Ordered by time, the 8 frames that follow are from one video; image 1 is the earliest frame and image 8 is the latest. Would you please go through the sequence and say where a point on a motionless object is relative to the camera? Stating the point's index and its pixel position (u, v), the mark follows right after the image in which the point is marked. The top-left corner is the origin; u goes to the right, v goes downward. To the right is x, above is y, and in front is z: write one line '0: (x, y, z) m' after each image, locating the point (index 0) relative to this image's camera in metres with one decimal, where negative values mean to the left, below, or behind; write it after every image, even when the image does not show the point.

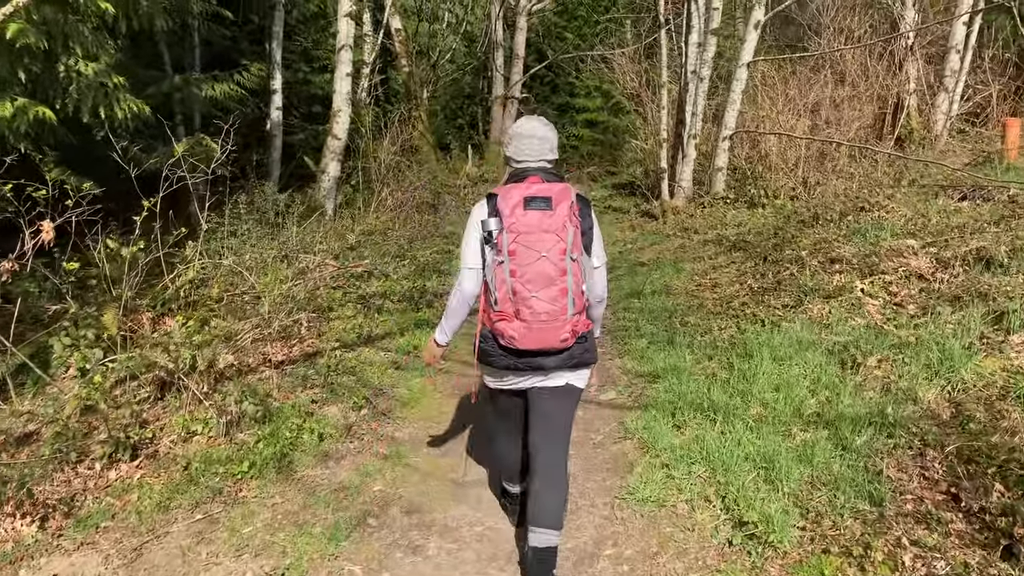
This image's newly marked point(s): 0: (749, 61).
0: (+2.4, +2.3, +9.3) m
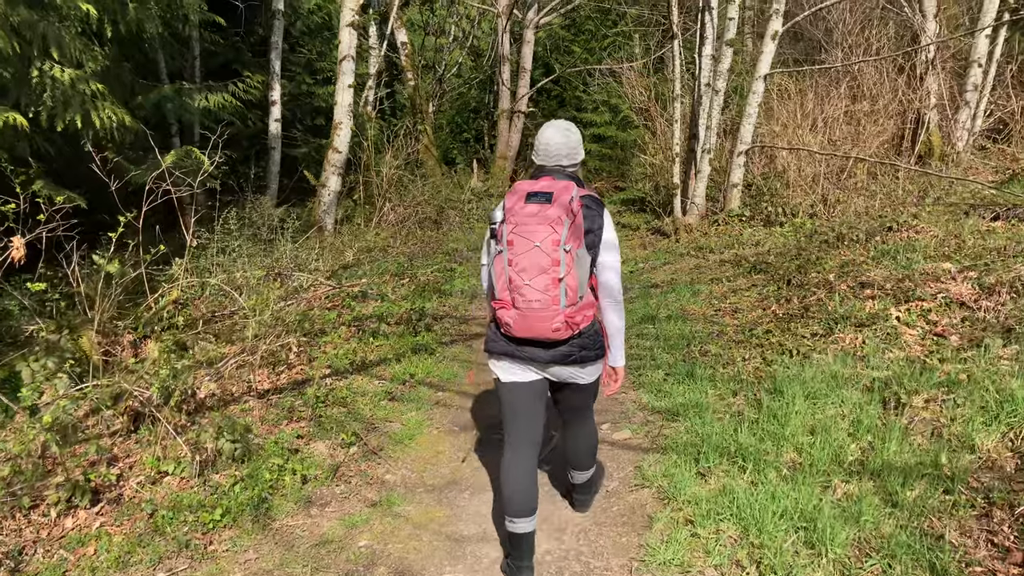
0: (+2.5, +2.1, +8.9) m
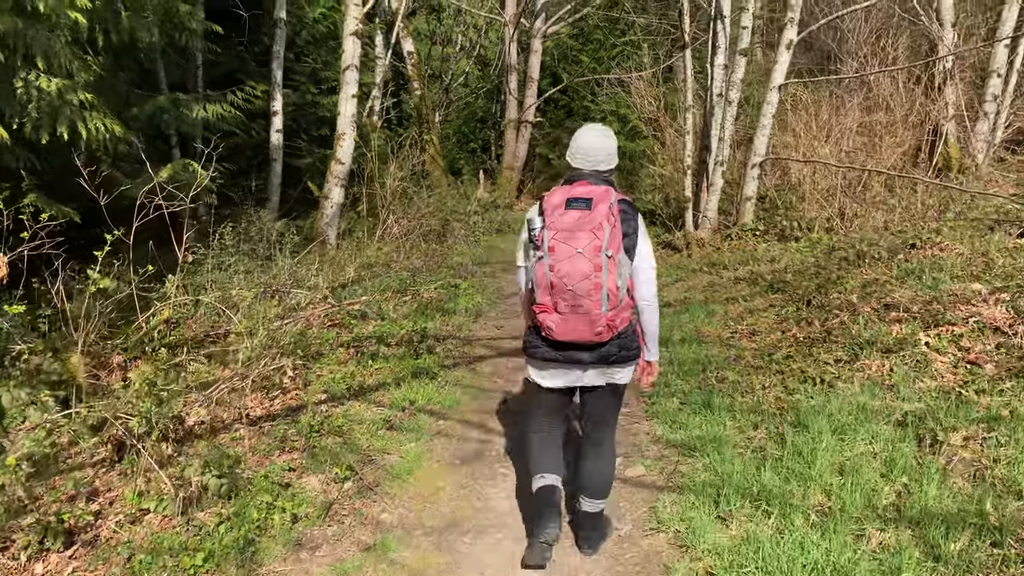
0: (+2.6, +2.0, +8.6) m
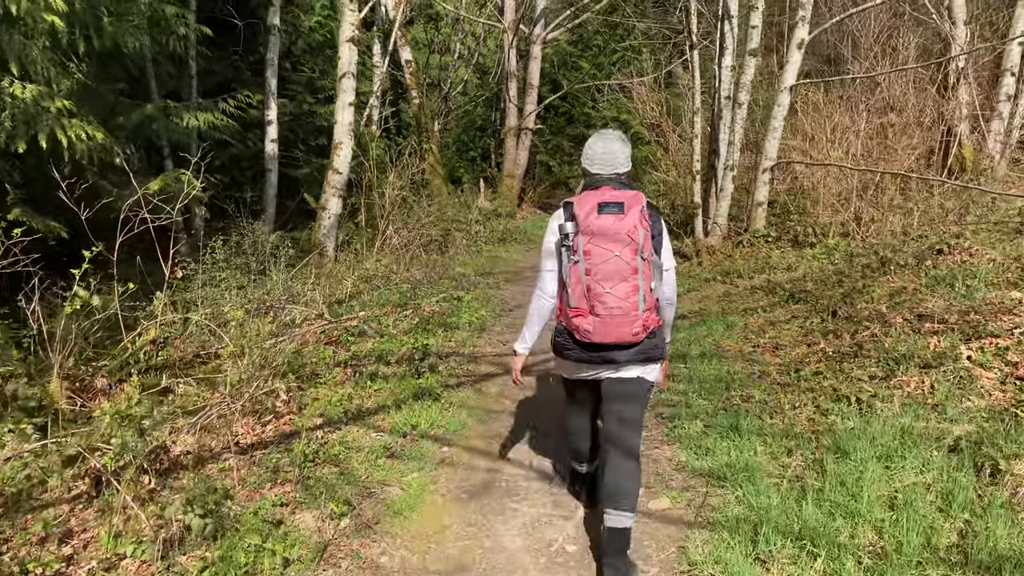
0: (+2.6, +1.9, +8.3) m
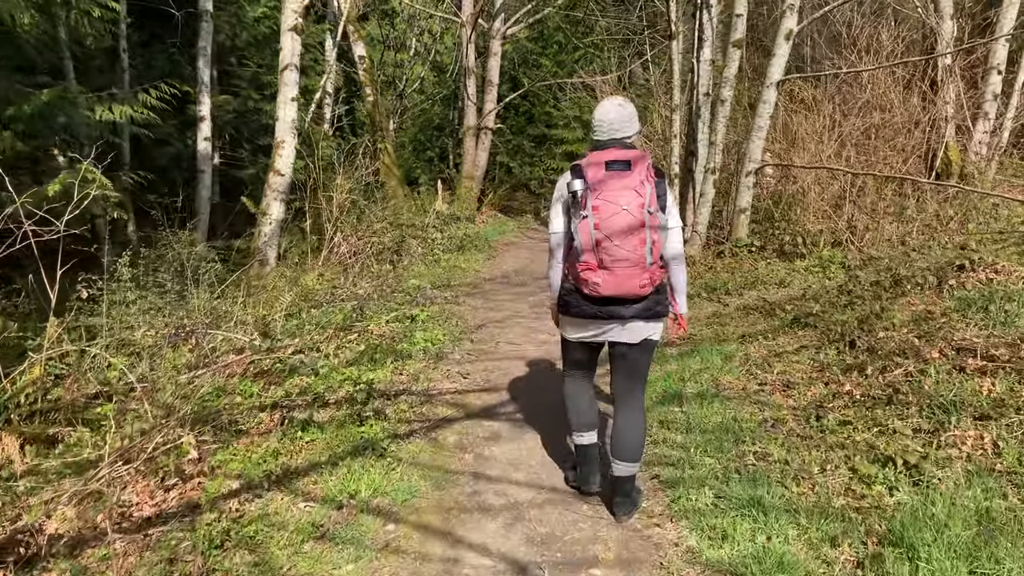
0: (+2.2, +1.8, +7.6) m
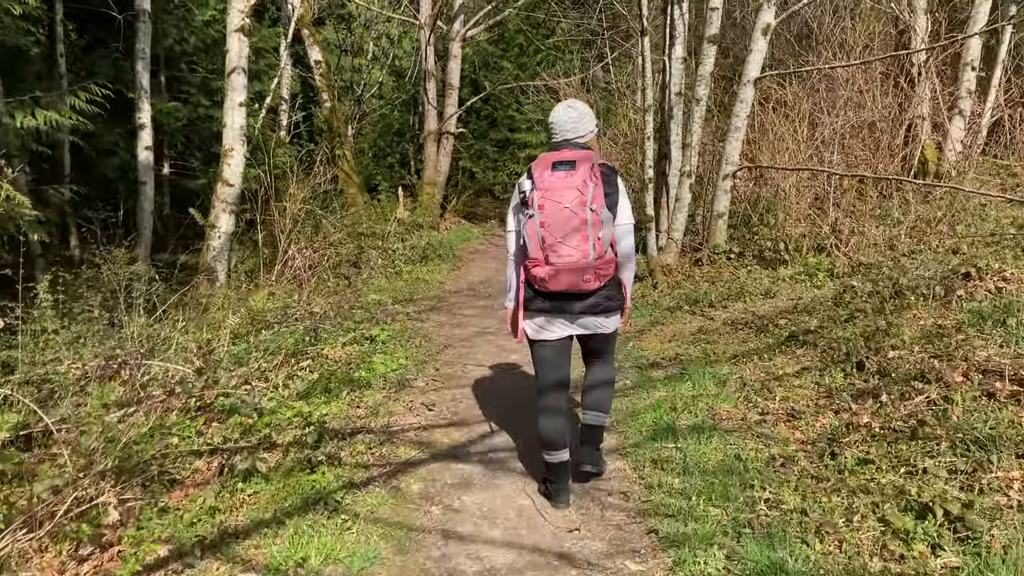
0: (+1.9, +1.7, +7.2) m
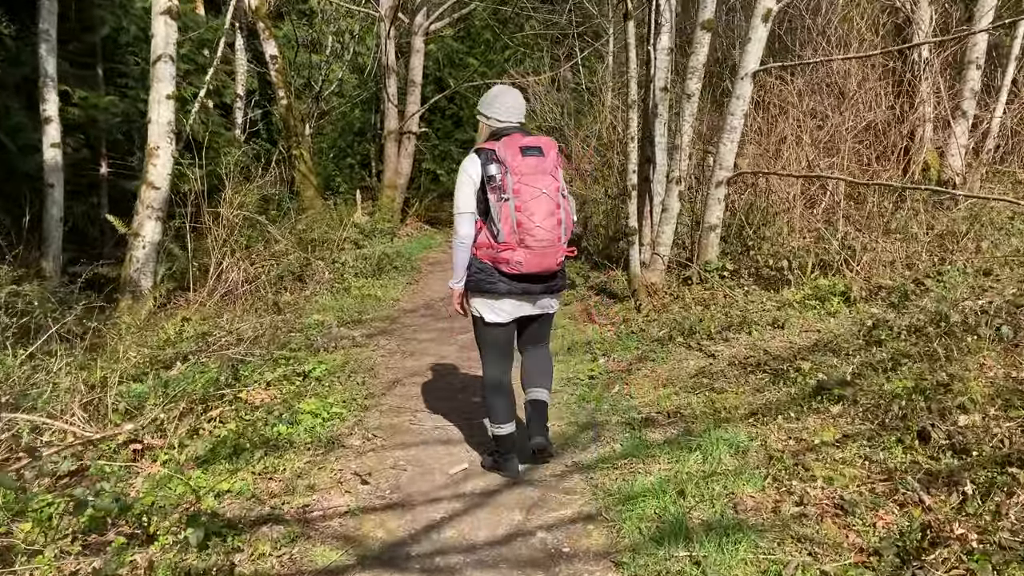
0: (+1.7, +1.5, +6.3) m
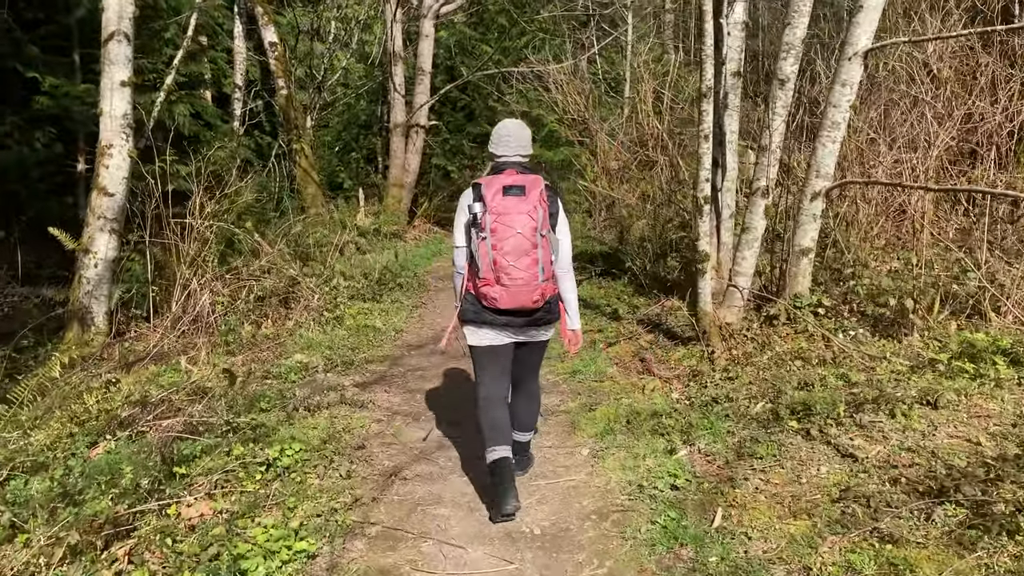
0: (+1.9, +1.3, +4.8) m
